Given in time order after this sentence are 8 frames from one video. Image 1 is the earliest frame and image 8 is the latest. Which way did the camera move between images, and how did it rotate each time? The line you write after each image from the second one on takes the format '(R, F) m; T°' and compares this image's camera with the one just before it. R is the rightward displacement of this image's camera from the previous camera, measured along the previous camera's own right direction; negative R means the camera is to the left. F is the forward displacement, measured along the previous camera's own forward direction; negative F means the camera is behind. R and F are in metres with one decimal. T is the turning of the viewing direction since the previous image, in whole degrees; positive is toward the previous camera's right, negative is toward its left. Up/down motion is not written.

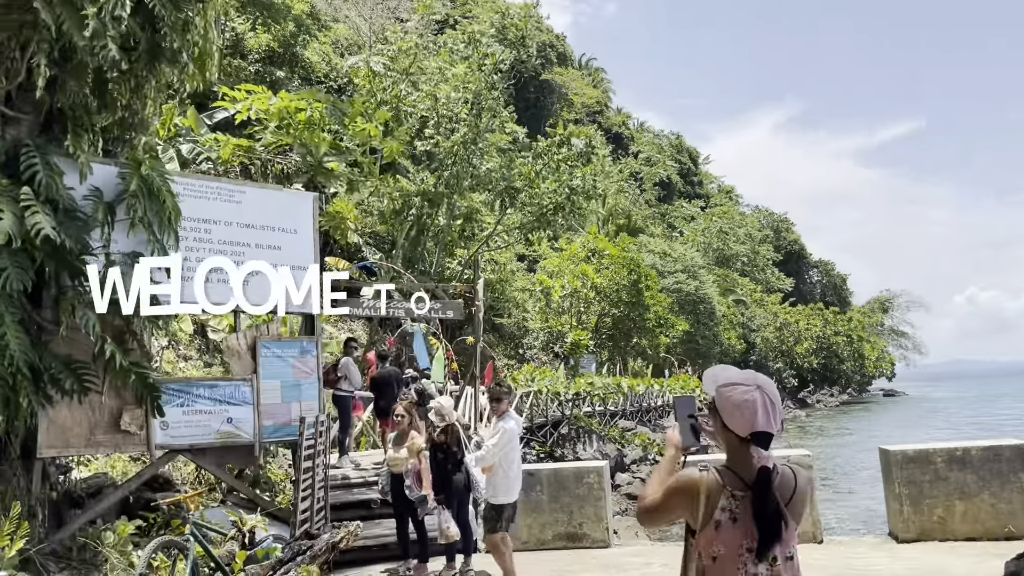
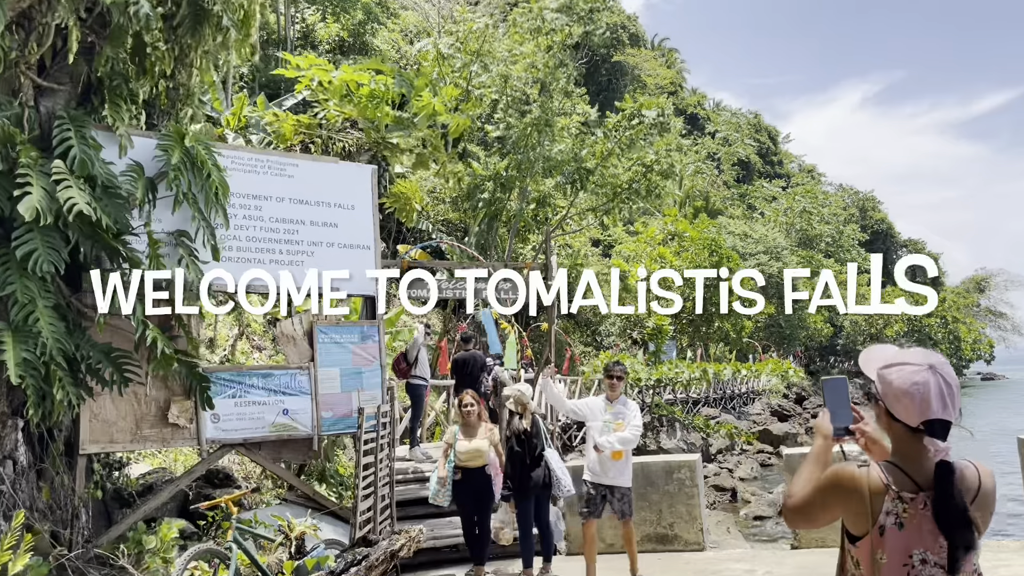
(0.0, +0.9) m; -5°
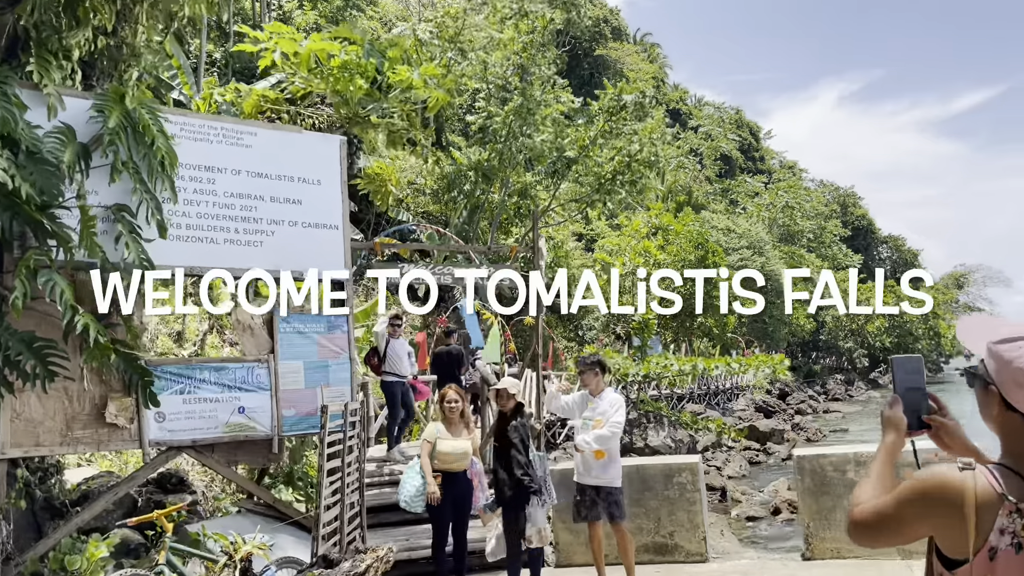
(0.0, +0.8) m; +1°
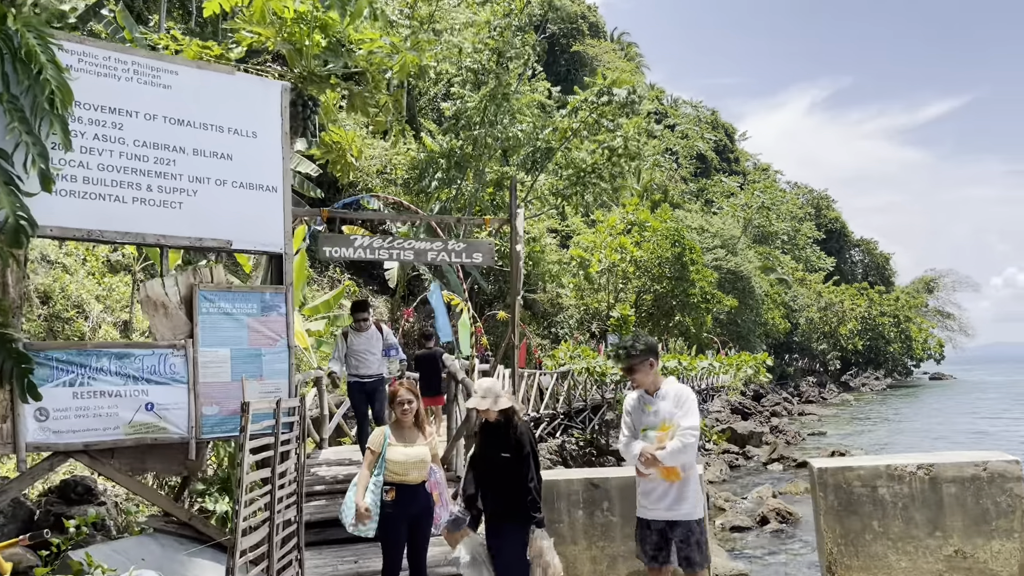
(0.0, +1.1) m; +2°
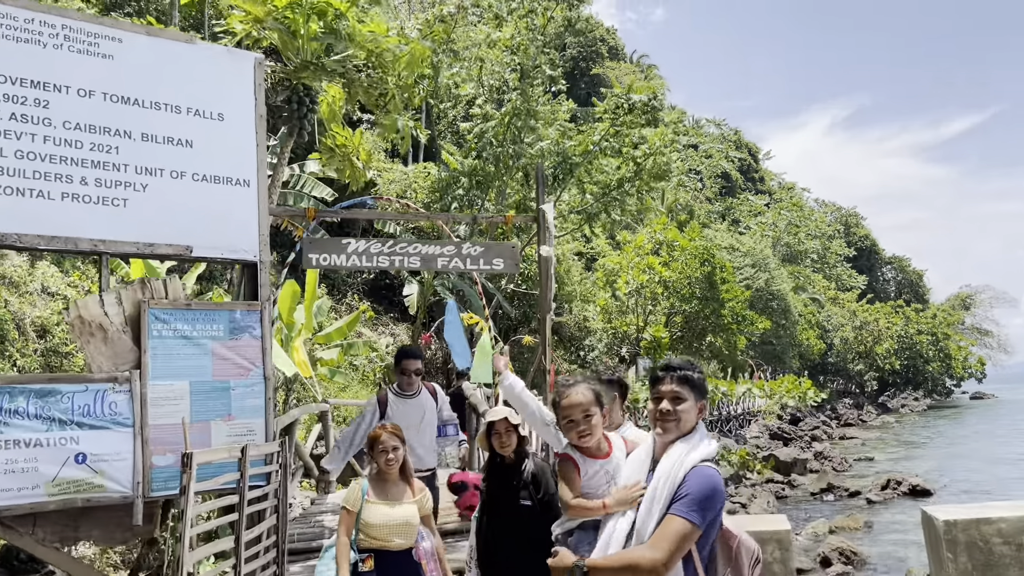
(0.0, +1.2) m; -2°
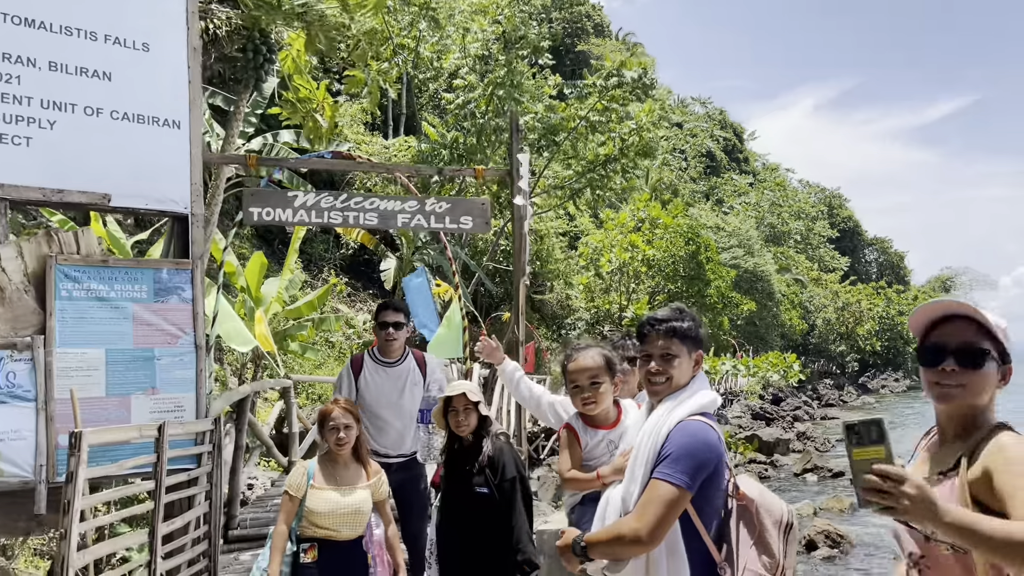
(+0.1, +0.6) m; +1°
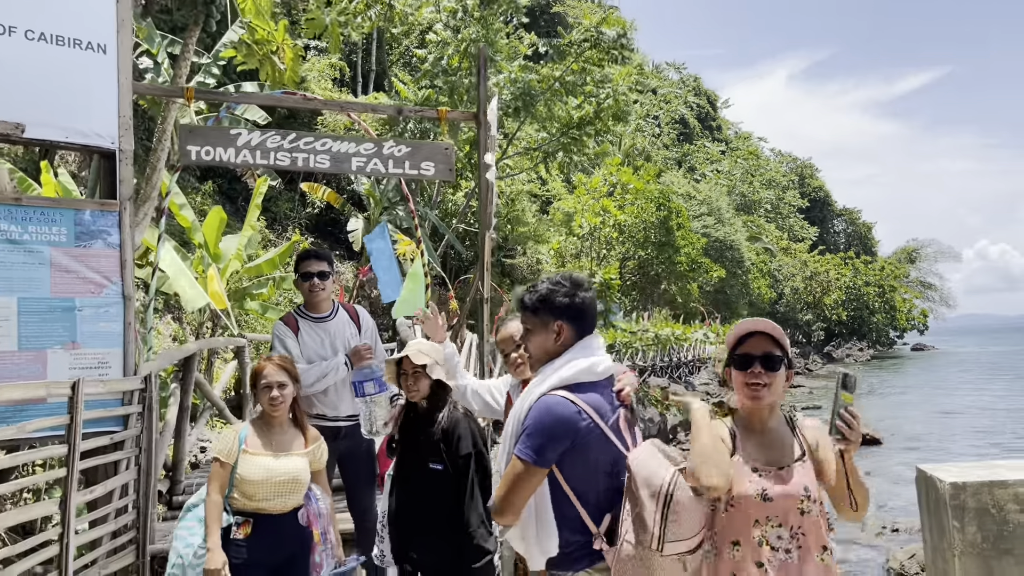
(0.0, +0.4) m; +2°
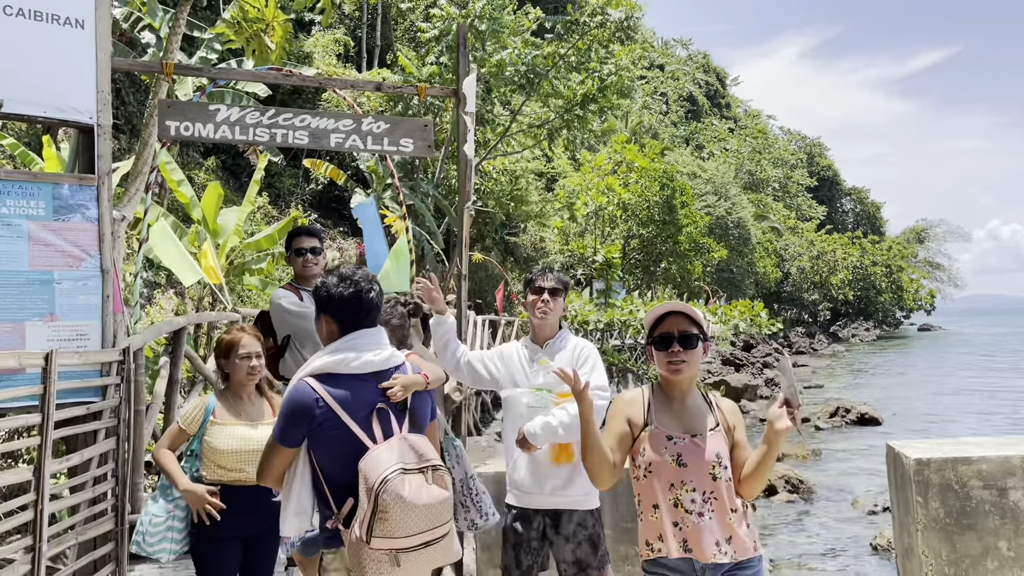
(+0.2, 0.0) m; -1°
